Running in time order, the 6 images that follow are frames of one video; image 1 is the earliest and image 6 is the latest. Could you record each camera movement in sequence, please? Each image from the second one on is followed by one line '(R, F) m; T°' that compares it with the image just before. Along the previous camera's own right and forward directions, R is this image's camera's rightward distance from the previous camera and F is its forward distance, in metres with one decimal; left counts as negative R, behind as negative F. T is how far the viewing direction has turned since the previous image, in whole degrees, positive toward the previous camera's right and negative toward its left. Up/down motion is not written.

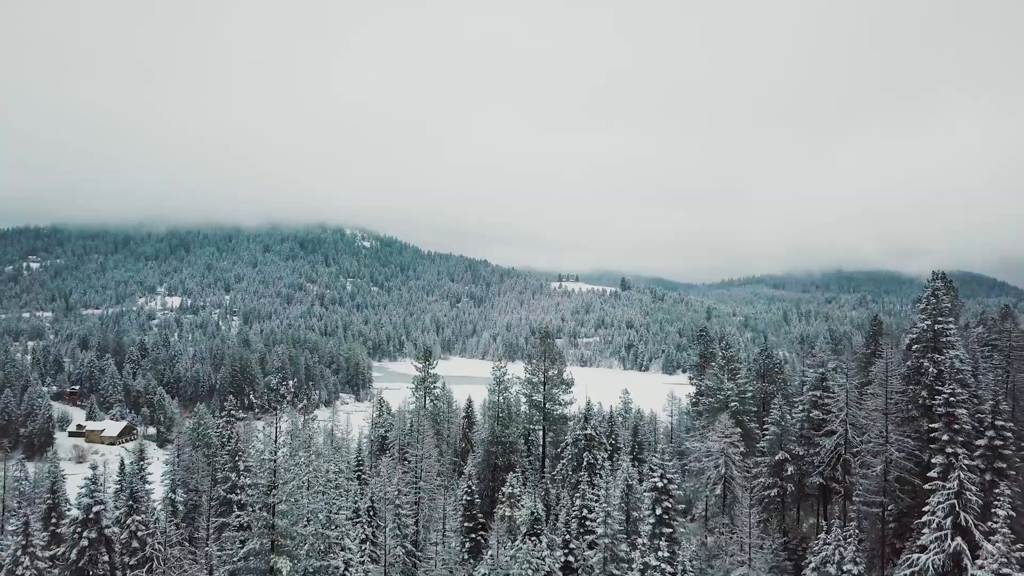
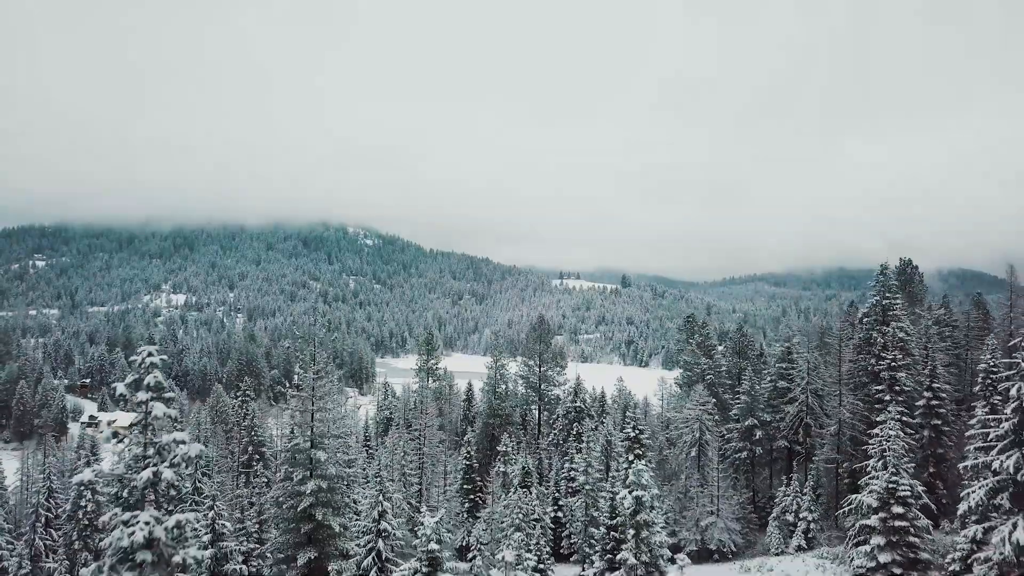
(+0.6, -3.7) m; 0°
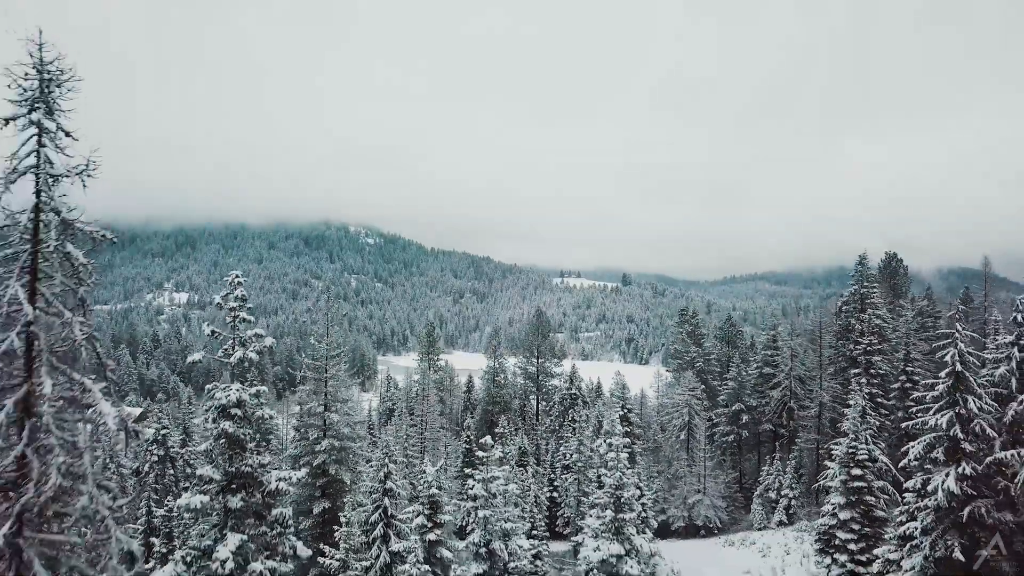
(+0.3, -1.9) m; 0°
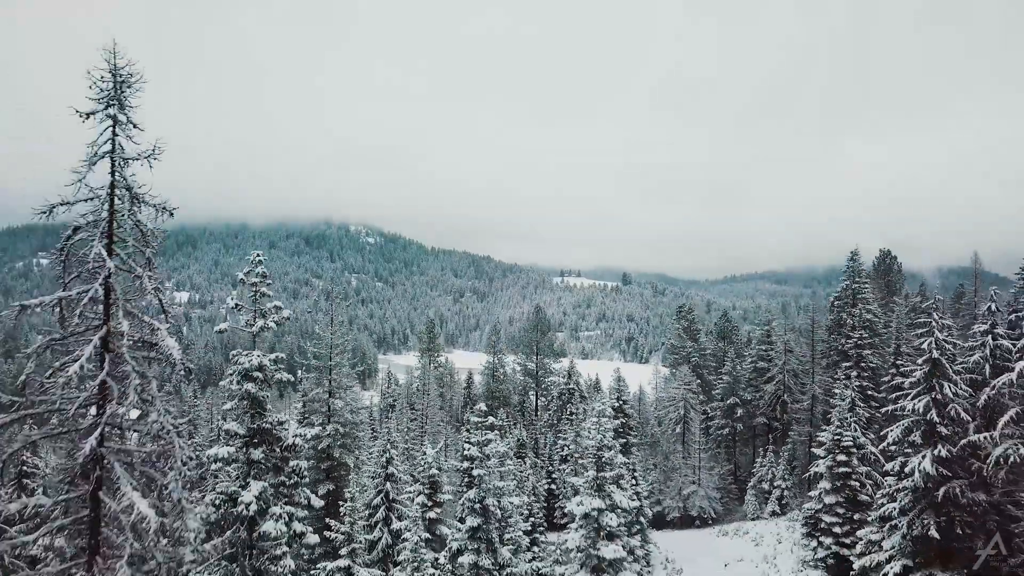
(+0.1, -0.8) m; 0°
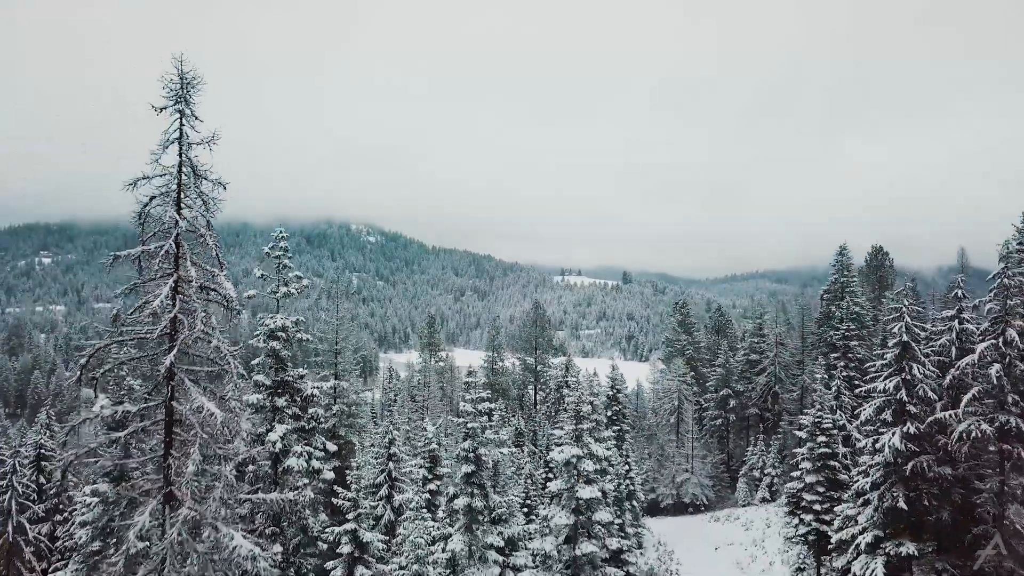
(+0.2, -1.1) m; 0°
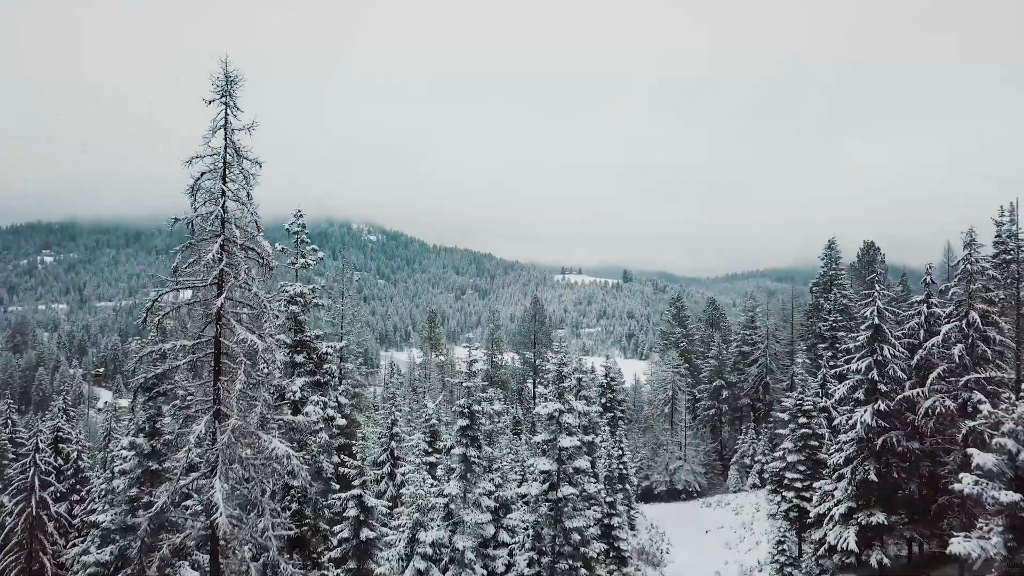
(+0.2, -1.1) m; 0°
